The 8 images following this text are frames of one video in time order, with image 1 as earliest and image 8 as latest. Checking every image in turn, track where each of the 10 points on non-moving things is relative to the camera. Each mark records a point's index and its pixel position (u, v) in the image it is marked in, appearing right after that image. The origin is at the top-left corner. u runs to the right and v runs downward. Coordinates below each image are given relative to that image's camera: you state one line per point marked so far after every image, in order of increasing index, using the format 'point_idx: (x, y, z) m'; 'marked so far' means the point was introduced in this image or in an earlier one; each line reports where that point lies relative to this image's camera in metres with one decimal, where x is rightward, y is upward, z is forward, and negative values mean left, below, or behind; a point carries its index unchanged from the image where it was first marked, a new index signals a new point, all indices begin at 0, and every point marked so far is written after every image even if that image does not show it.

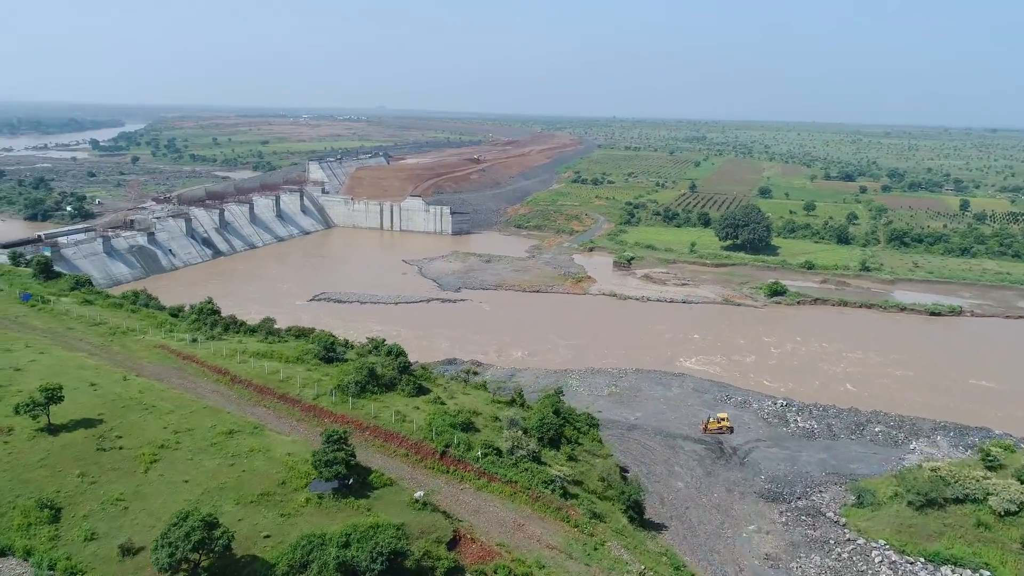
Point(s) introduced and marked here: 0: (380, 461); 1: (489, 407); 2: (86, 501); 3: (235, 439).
0: (-2.7, -3.6, +14.9) m
1: (-0.6, -3.1, +18.3) m
2: (-7.2, -3.6, +12.1) m
3: (-5.6, -3.1, +14.4) m
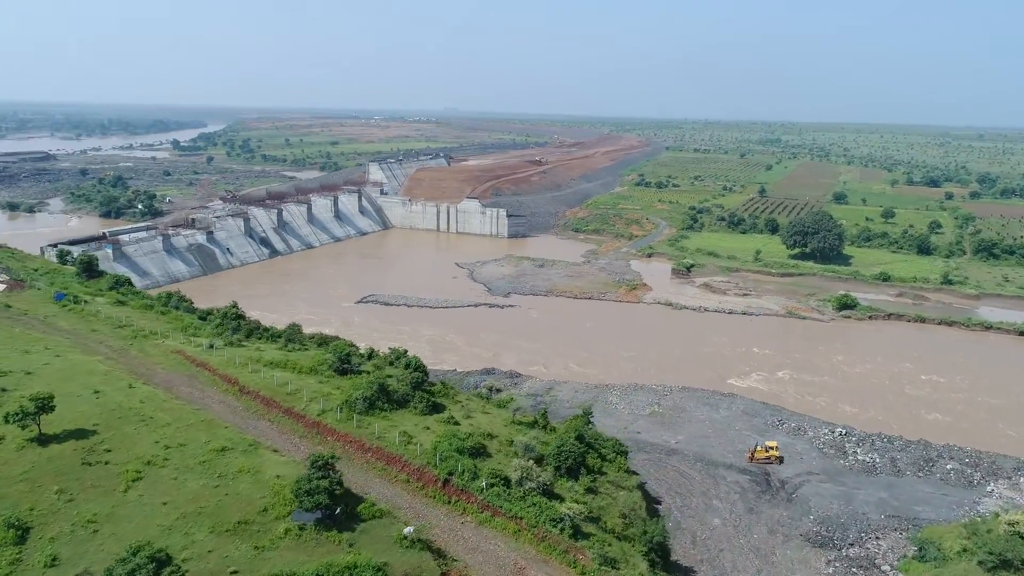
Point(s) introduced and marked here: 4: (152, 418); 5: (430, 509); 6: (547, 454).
0: (-2.6, -3.9, +13.9) m
1: (-0.1, -3.4, +17.0) m
2: (-7.3, -3.7, +11.5) m
3: (-5.5, -3.2, +13.7) m
4: (-7.5, -2.7, +14.8) m
5: (-1.5, -4.2, +13.5) m
6: (+0.7, -3.6, +15.6) m
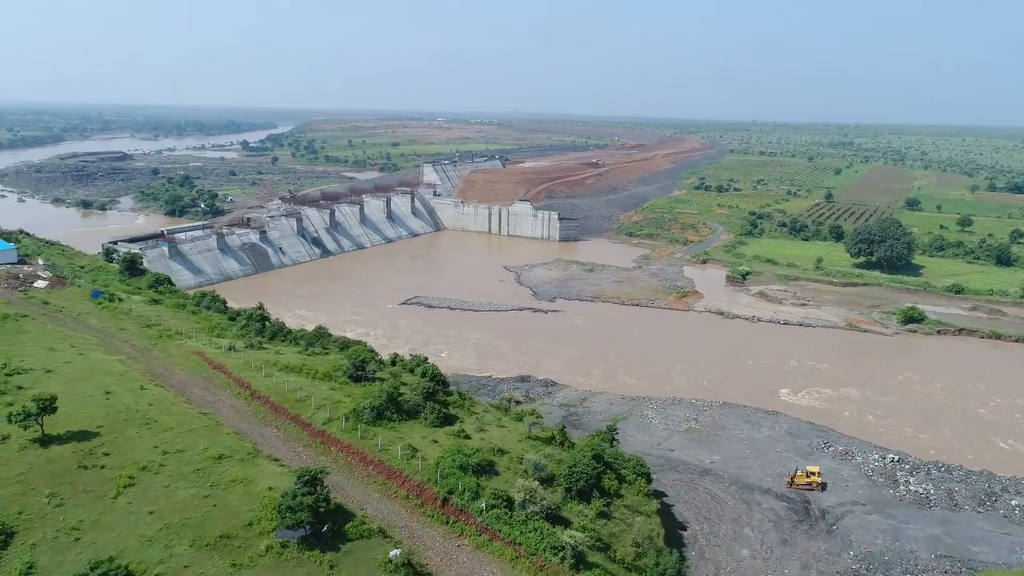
0: (-2.5, -4.0, +13.3) m
1: (+0.2, -3.6, +16.2) m
2: (-7.4, -3.8, +11.3) m
3: (-5.4, -3.3, +13.3) m
4: (-7.3, -2.7, +14.7) m
5: (-1.5, -4.3, +12.9) m
6: (+0.9, -3.8, +14.7) m
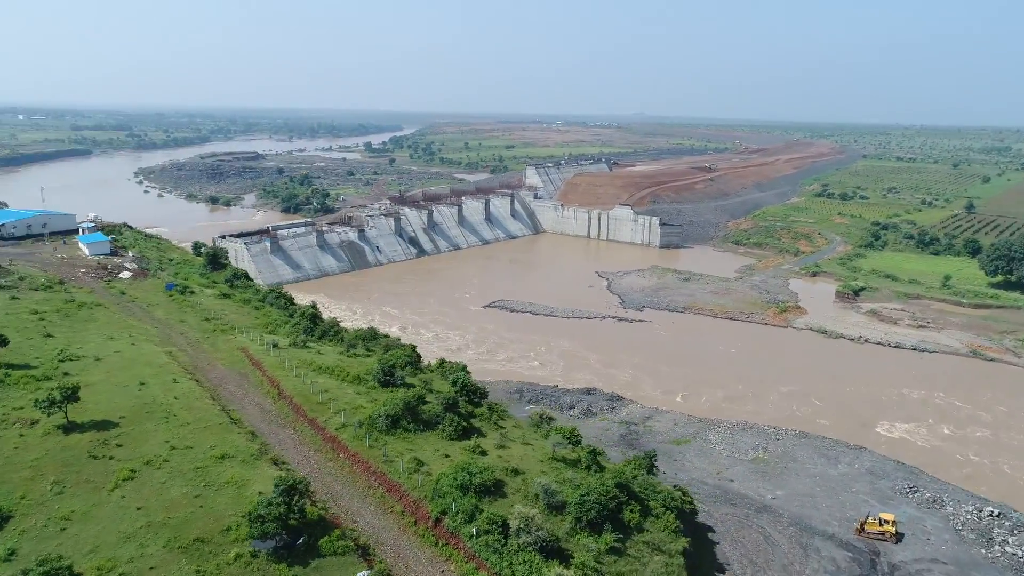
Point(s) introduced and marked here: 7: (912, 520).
0: (-2.6, -4.1, +12.8) m
1: (+0.6, -3.8, +15.2) m
2: (-7.7, -3.7, +11.6) m
3: (-5.4, -3.3, +13.3) m
4: (-7.0, -2.6, +14.9) m
5: (-1.7, -4.5, +12.2) m
6: (+1.1, -4.1, +13.6) m
7: (+10.2, -5.9, +18.2) m
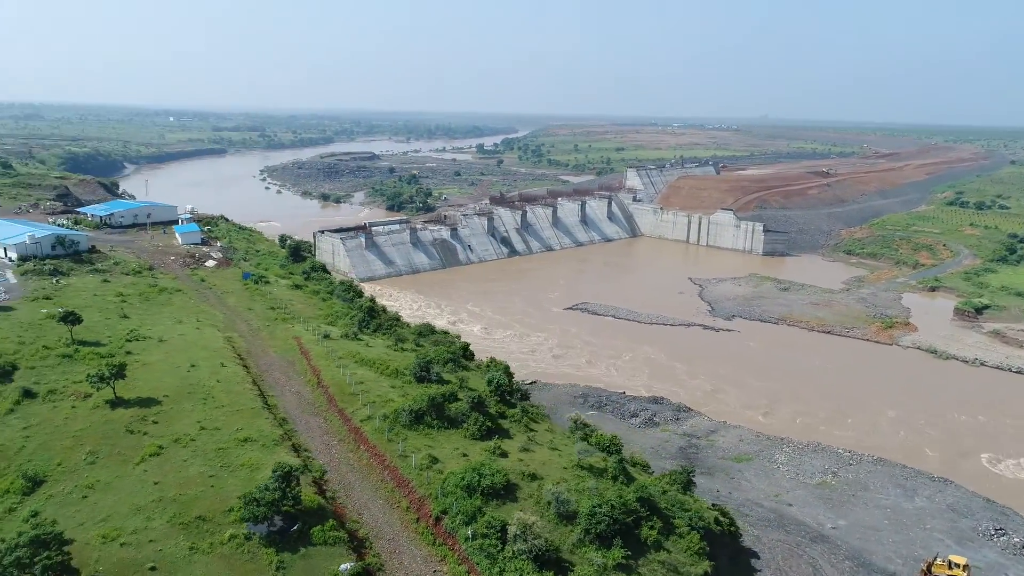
0: (-2.5, -4.0, +12.8) m
1: (+1.0, -3.8, +14.7) m
2: (-7.7, -3.4, +12.4) m
3: (-5.2, -3.1, +13.7) m
4: (-6.5, -2.4, +15.6) m
5: (-1.7, -4.4, +12.1) m
6: (+1.2, -4.1, +13.1) m
7: (+10.9, -6.3, +16.2) m
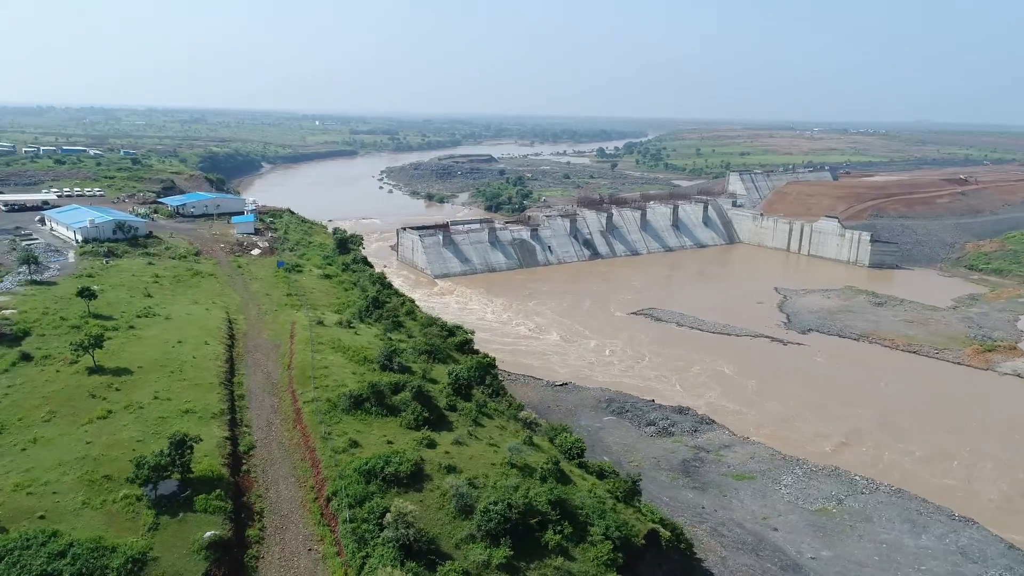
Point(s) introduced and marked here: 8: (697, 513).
0: (-4.3, -3.7, +13.2) m
1: (-0.5, -3.6, +14.5) m
2: (-9.5, -2.8, +13.8) m
3: (-6.7, -2.7, +14.6) m
4: (-7.7, -1.9, +16.7) m
5: (-3.7, -4.1, +12.4) m
6: (-0.6, -3.9, +12.8) m
7: (+9.3, -6.6, +14.1) m
8: (+4.8, -5.9, +18.7) m
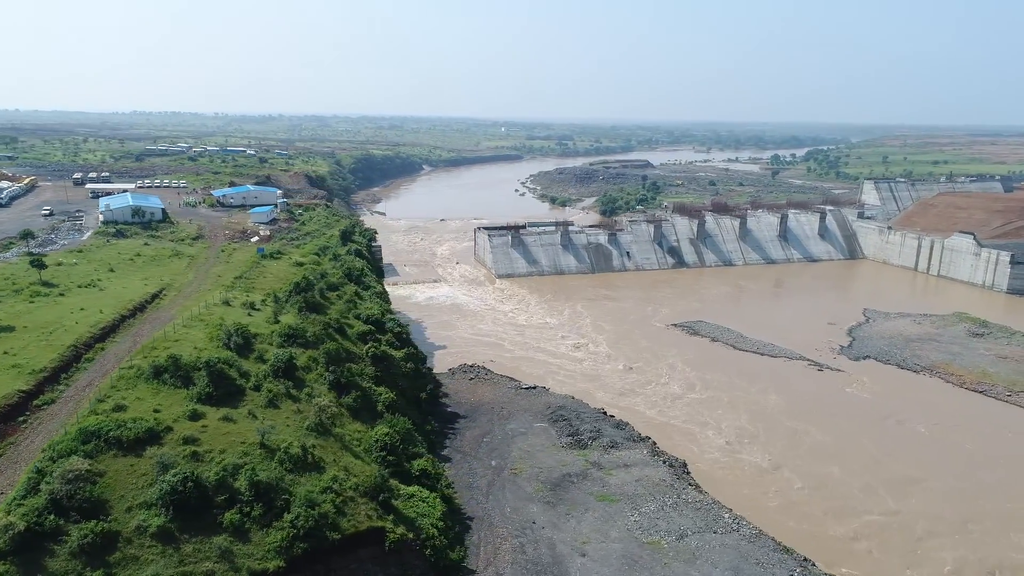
0: (-9.8, -3.1, +14.7) m
1: (-5.9, -3.3, +14.9) m
2: (-14.7, -1.9, +16.6) m
3: (-11.8, -1.9, +16.6) m
4: (-12.1, -1.2, +18.9) m
5: (-9.5, -3.5, +13.7) m
6: (-6.4, -3.5, +13.3) m
7: (+3.3, -6.7, +12.0) m
8: (+0.2, -5.9, +17.6) m
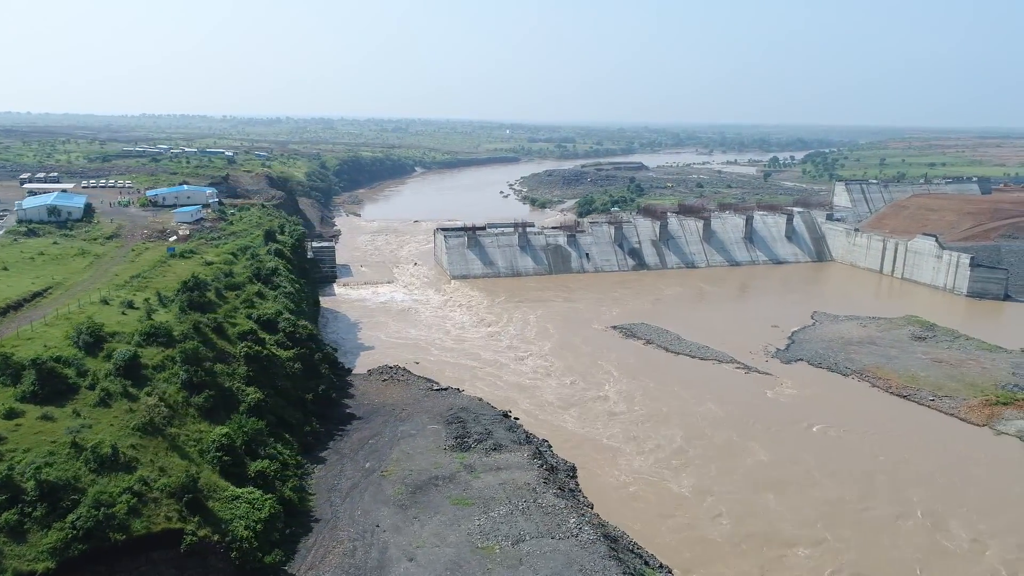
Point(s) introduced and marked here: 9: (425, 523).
0: (-13.7, -3.0, +14.6) m
1: (-9.7, -3.2, +14.7) m
2: (-18.5, -1.8, +16.5) m
3: (-15.6, -1.9, +16.5) m
4: (-15.8, -1.1, +18.8) m
5: (-13.4, -3.4, +13.5) m
6: (-10.3, -3.5, +13.1) m
7: (-0.6, -6.7, +11.6) m
8: (-3.6, -5.8, +17.2) m
9: (-2.1, -5.7, +17.5) m
